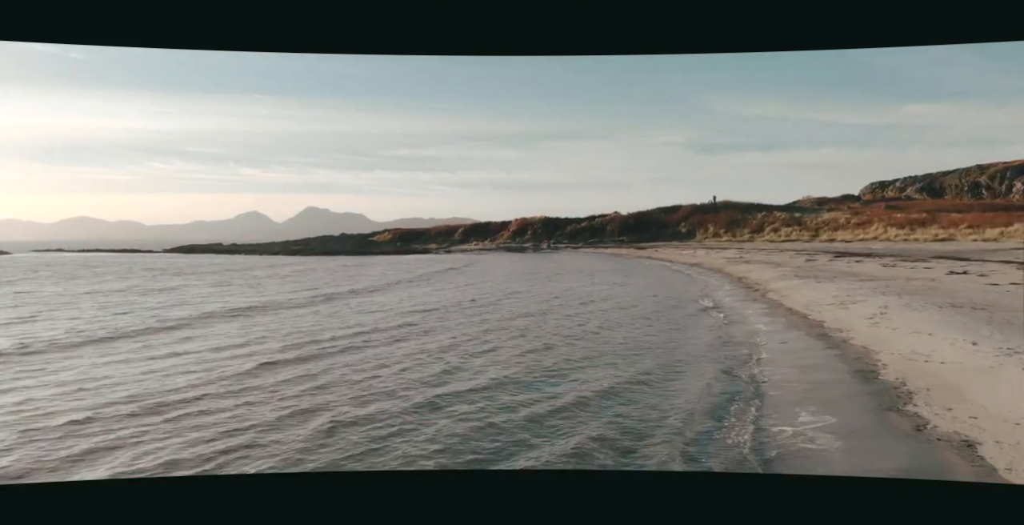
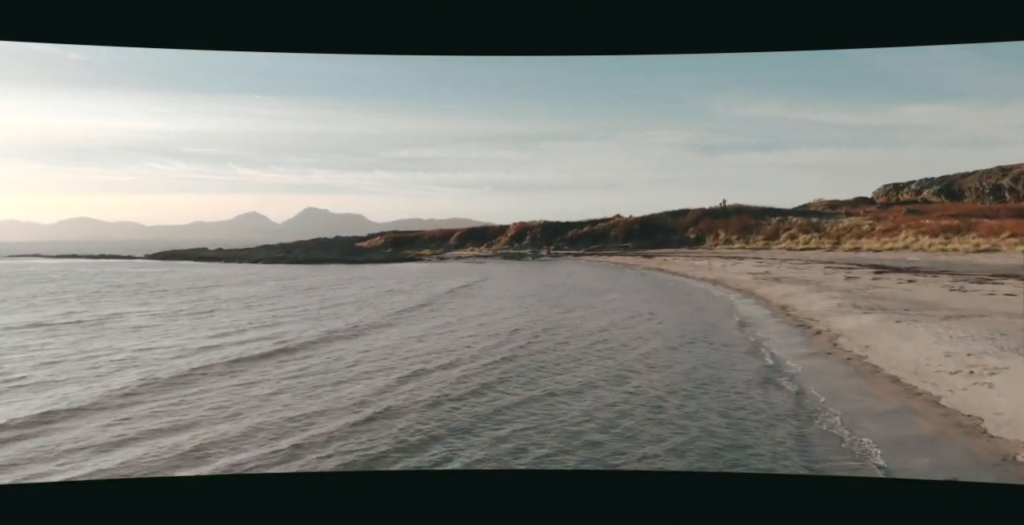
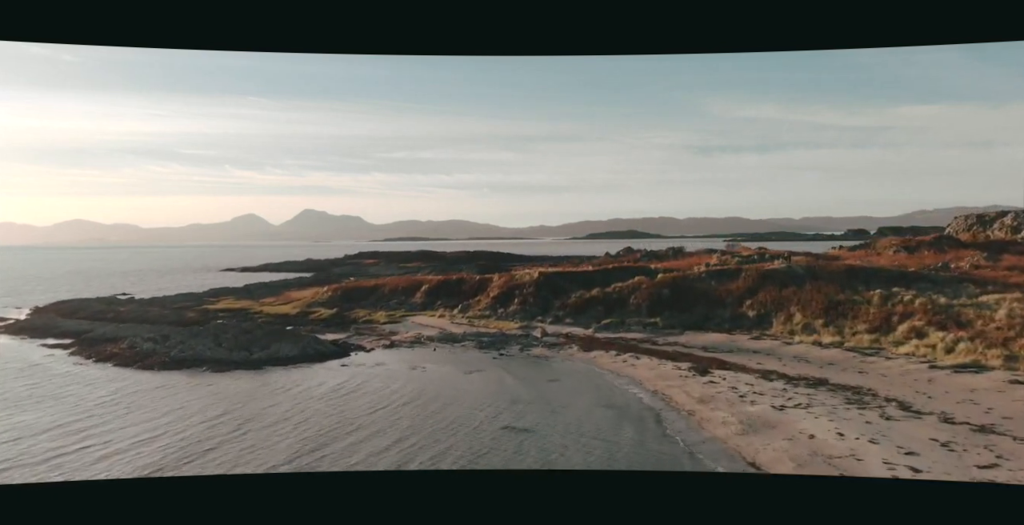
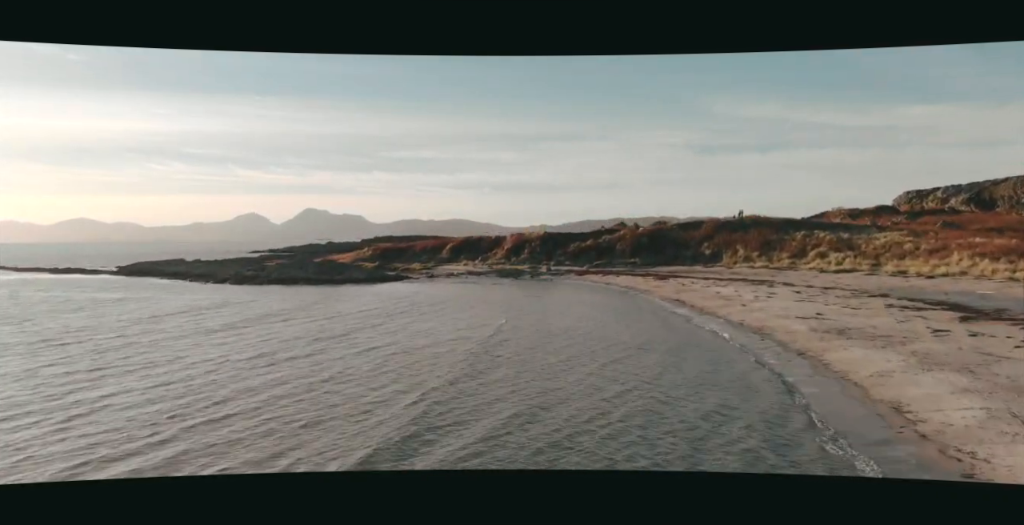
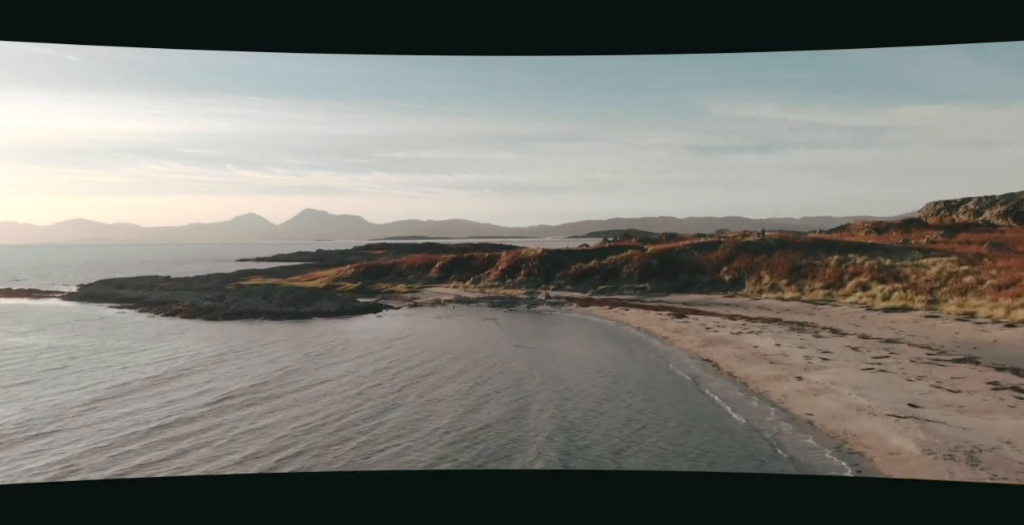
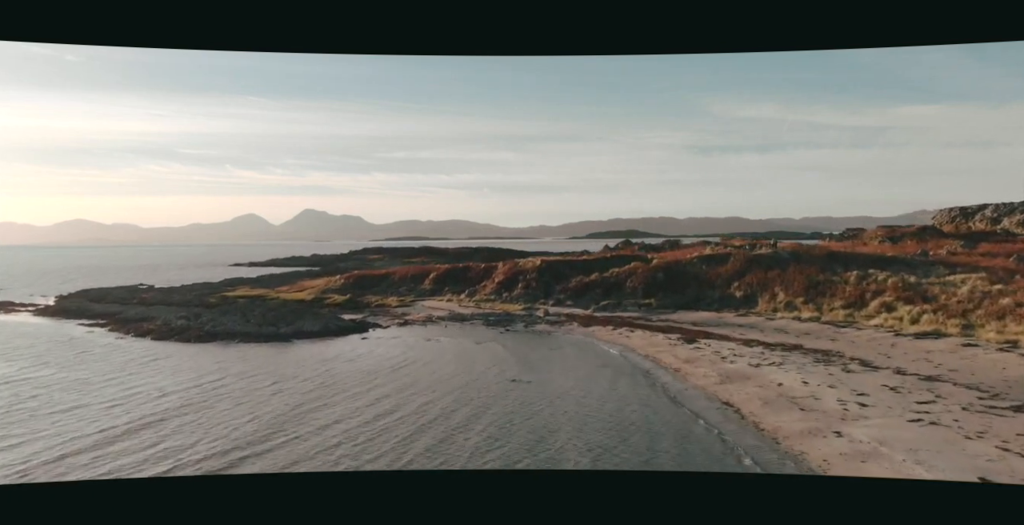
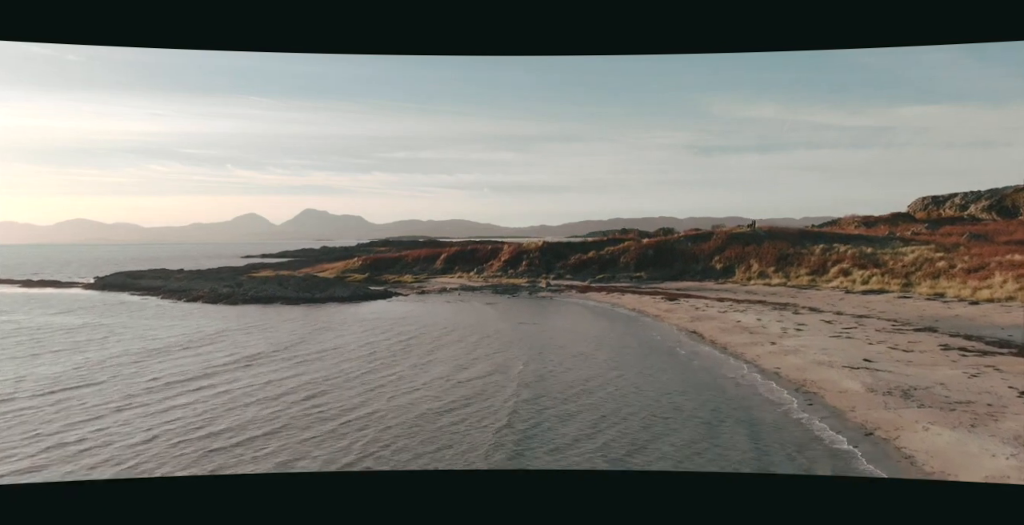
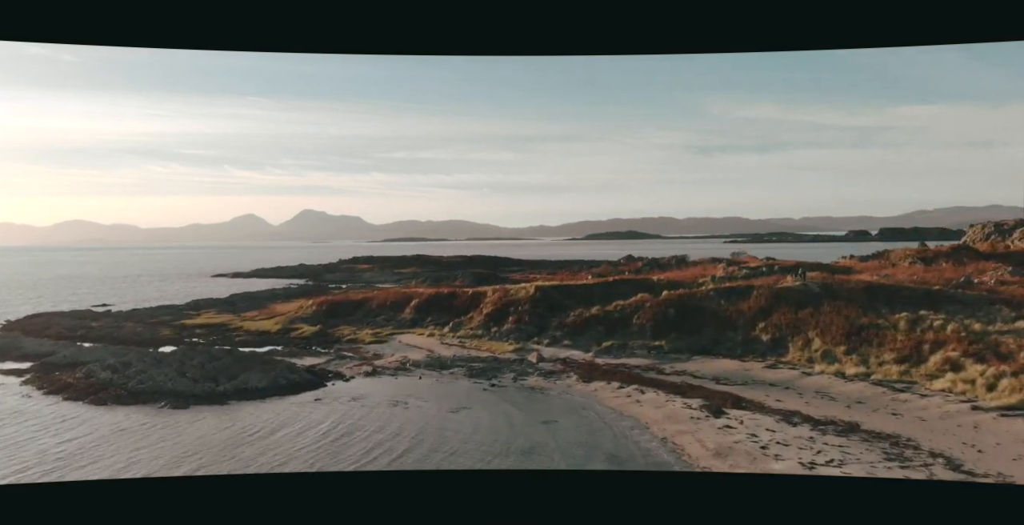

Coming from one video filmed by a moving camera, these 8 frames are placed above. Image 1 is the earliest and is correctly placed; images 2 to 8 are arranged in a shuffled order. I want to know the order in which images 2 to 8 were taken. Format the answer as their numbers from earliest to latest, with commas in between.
2, 4, 7, 5, 6, 3, 8
